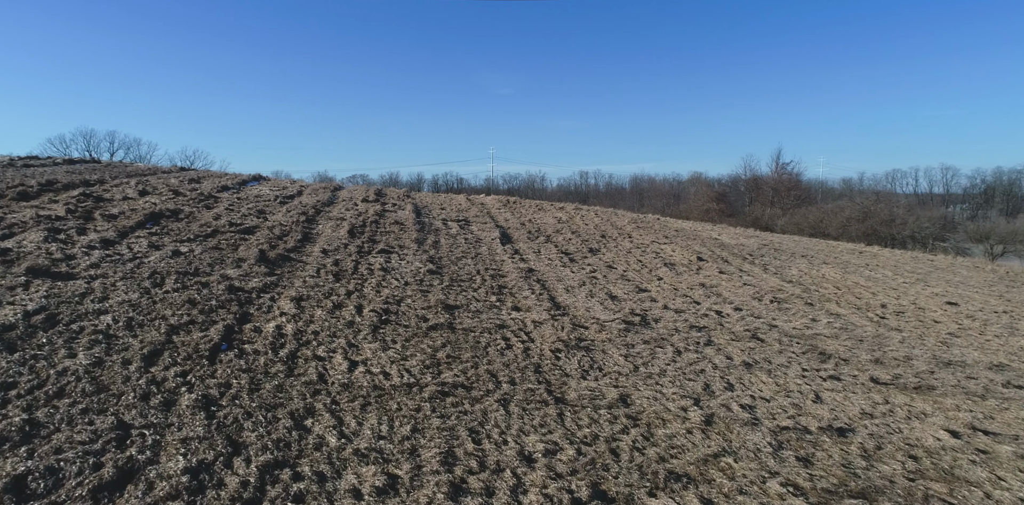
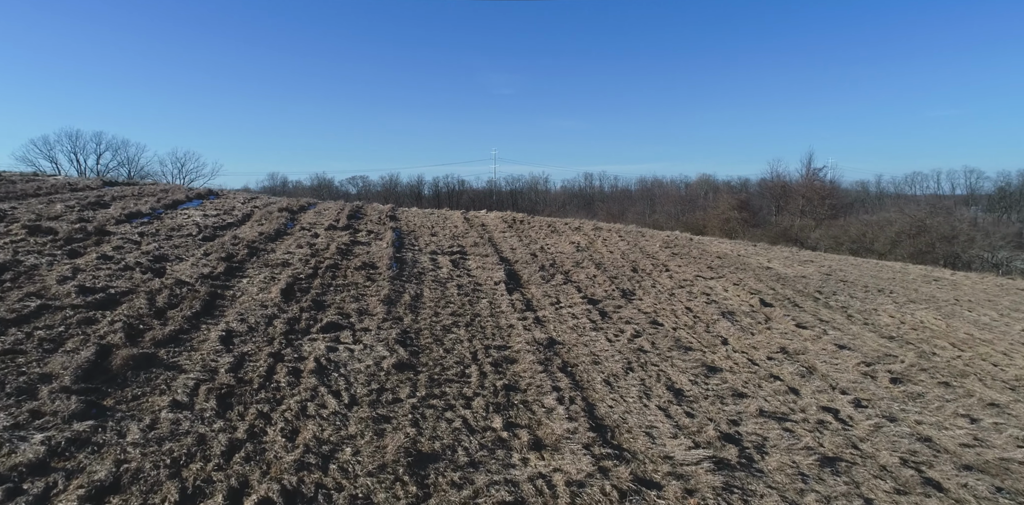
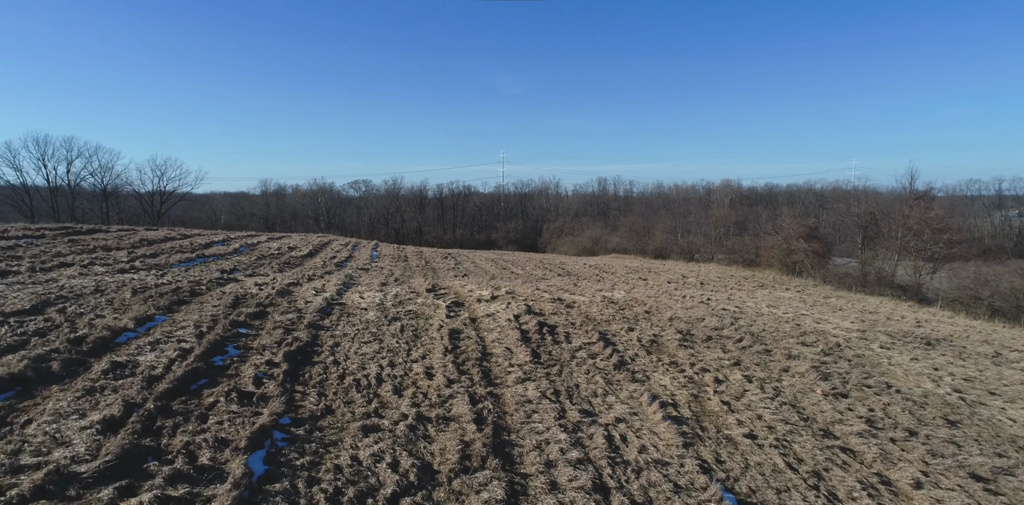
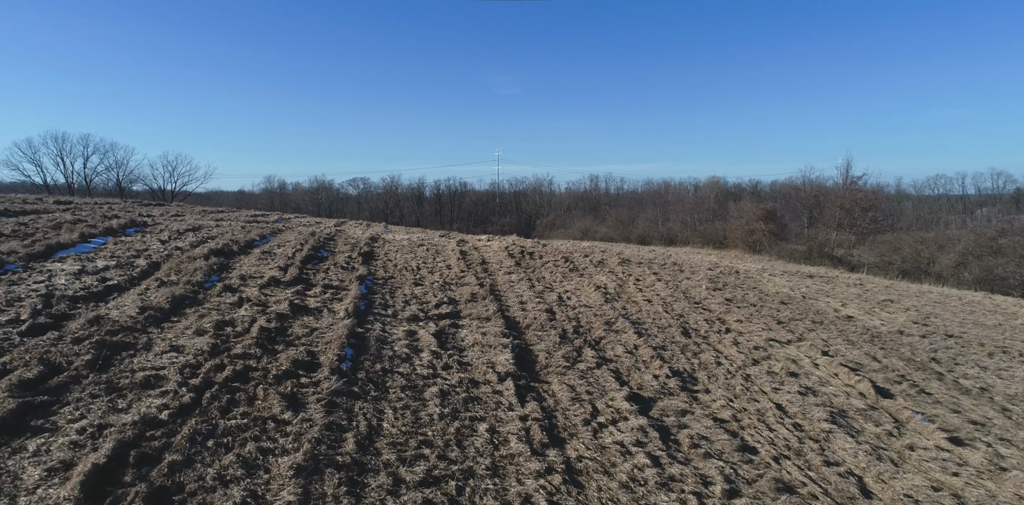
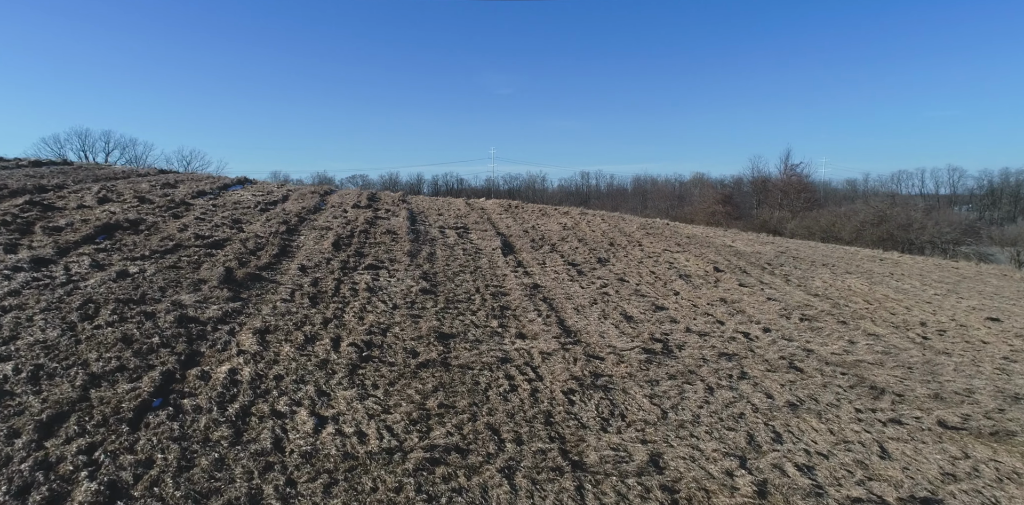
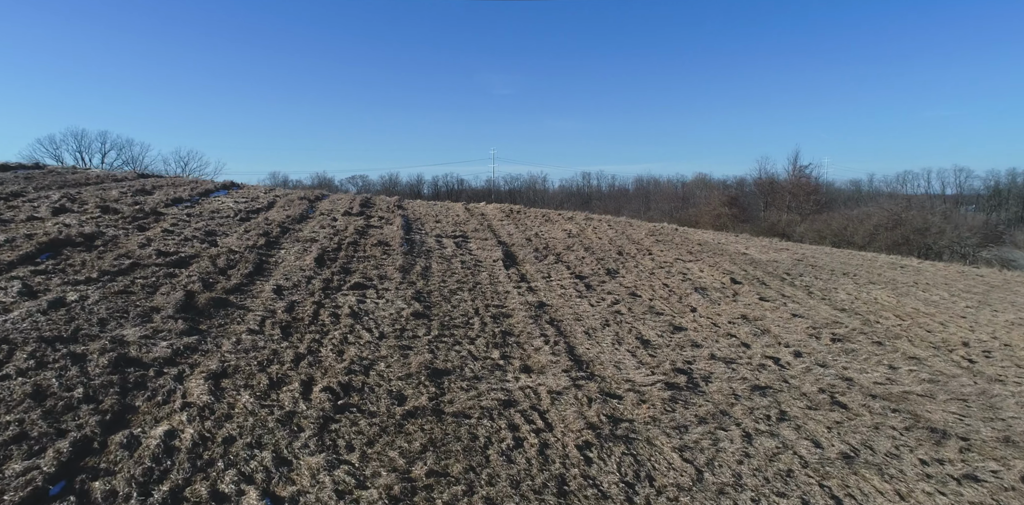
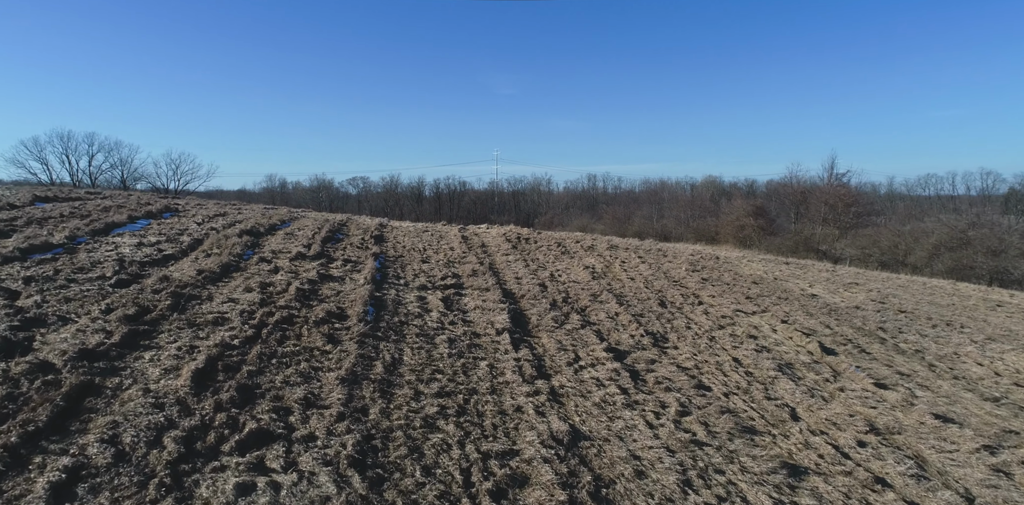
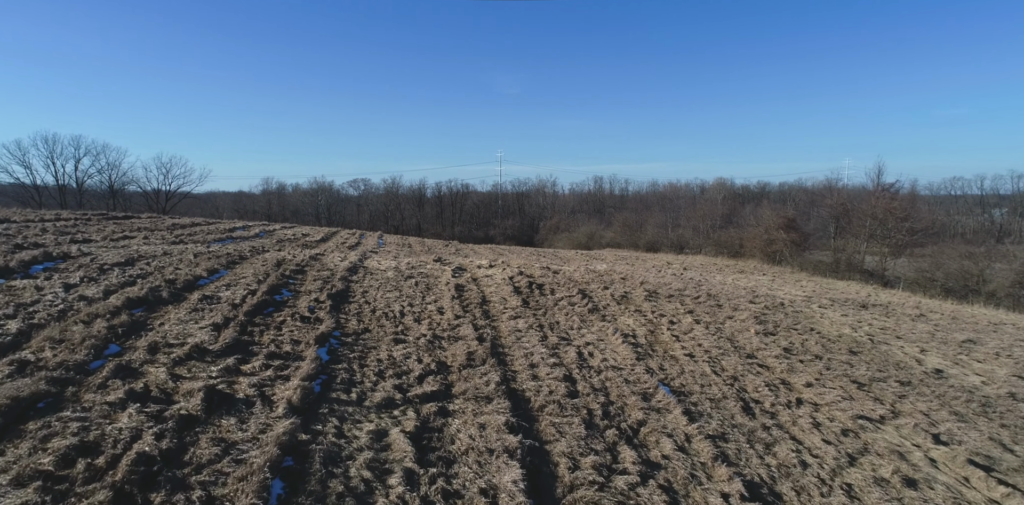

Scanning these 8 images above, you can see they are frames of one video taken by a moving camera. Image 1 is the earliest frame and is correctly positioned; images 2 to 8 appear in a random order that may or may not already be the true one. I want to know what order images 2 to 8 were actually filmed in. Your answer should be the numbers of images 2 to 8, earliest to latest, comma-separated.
5, 6, 2, 7, 4, 8, 3
